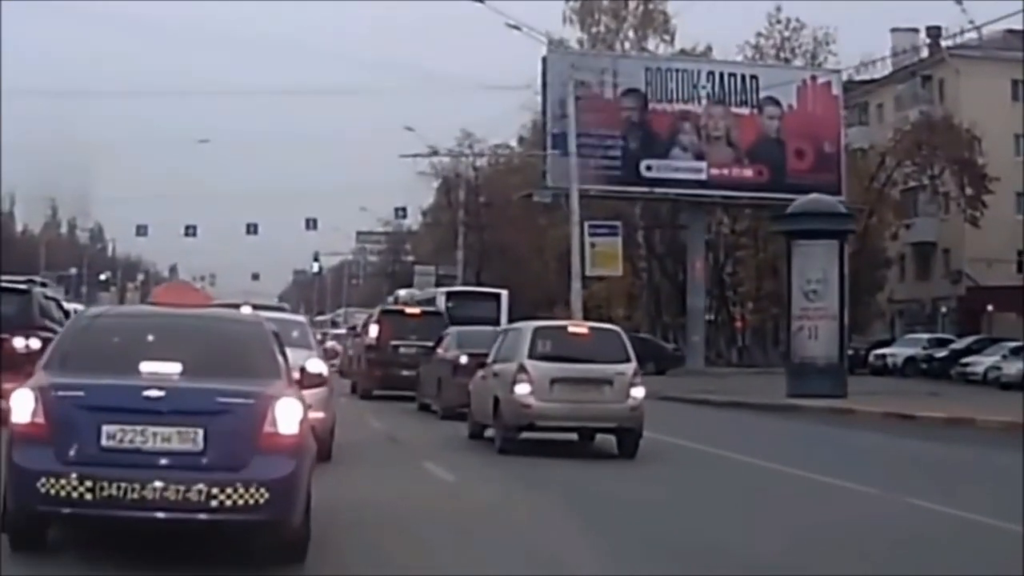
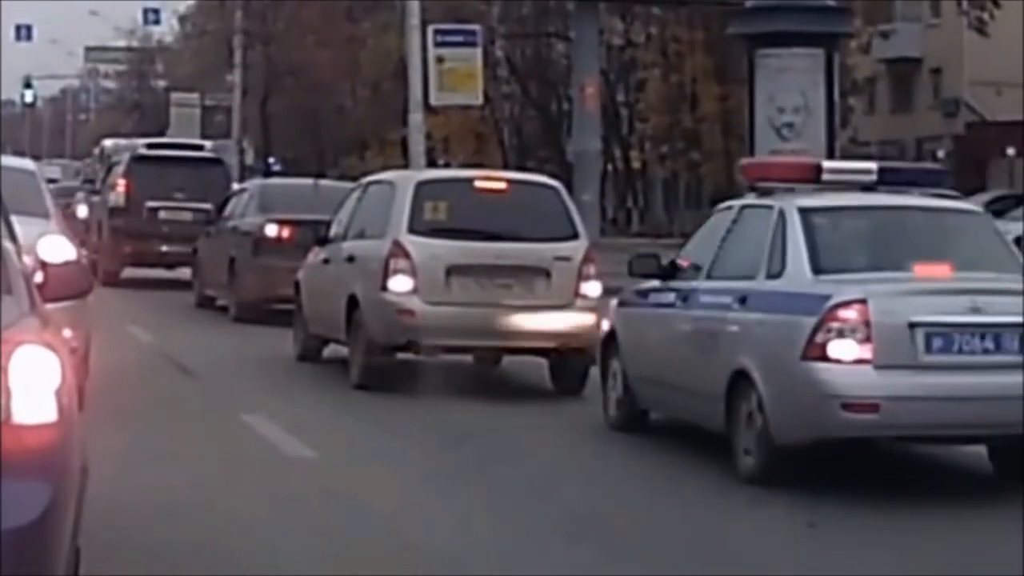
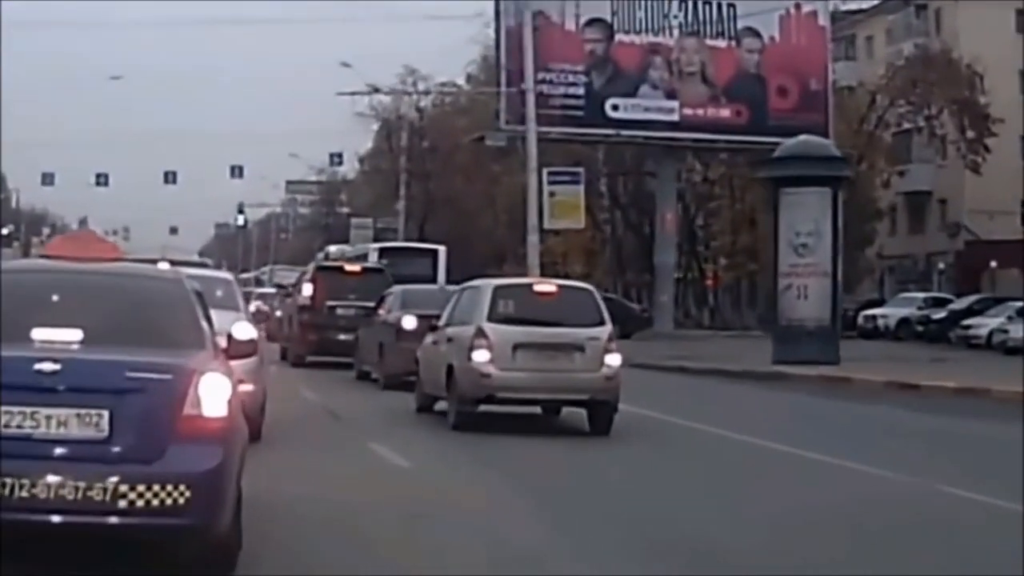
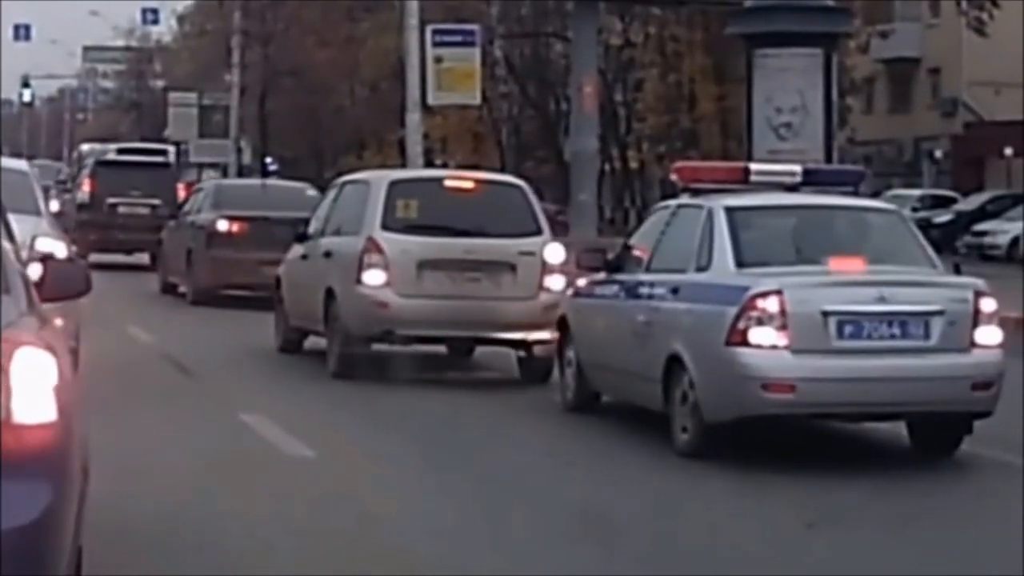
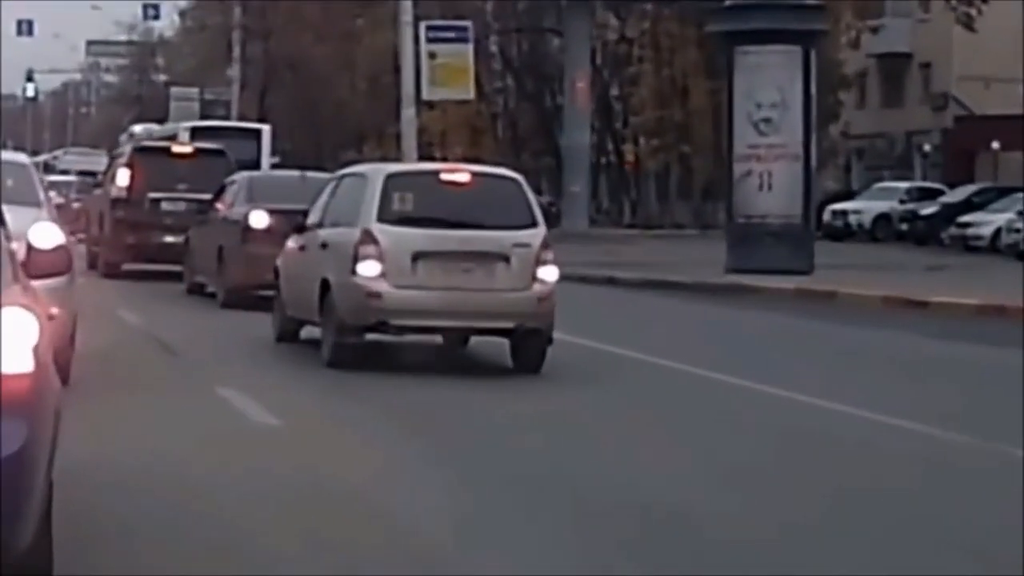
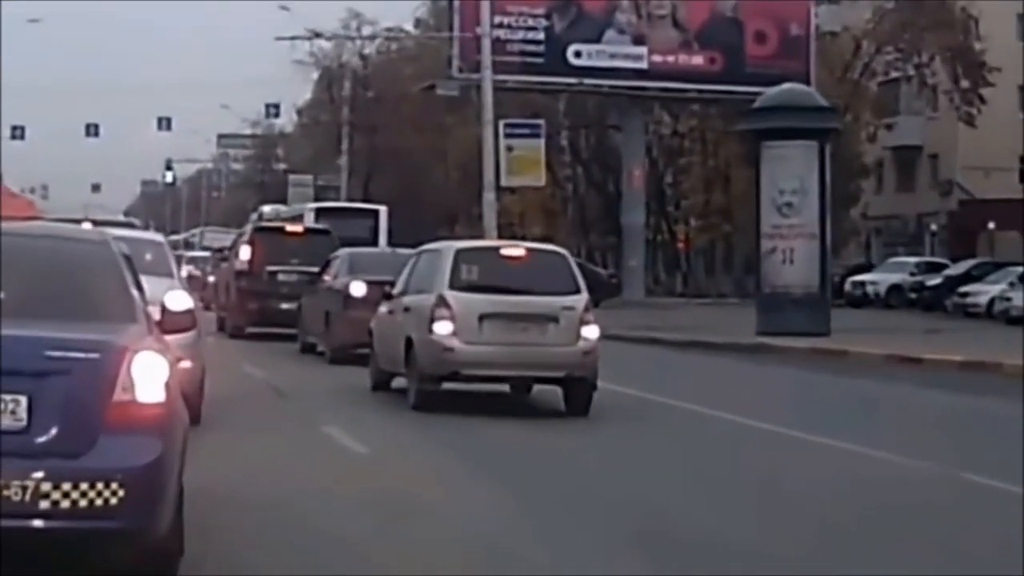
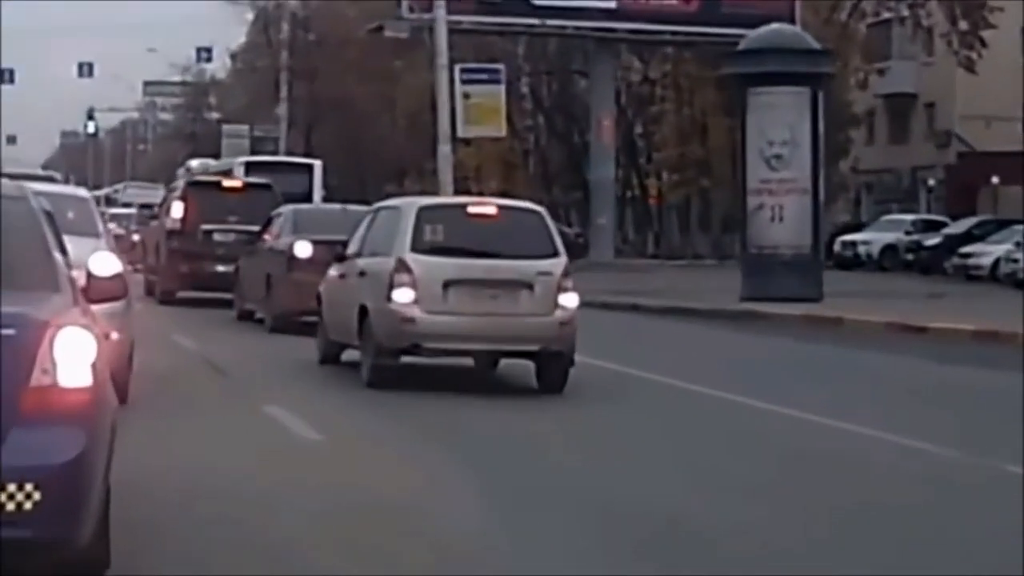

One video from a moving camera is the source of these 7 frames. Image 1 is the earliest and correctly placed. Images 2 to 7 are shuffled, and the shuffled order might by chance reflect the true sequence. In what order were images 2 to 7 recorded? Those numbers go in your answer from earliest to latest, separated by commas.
3, 6, 7, 5, 2, 4
